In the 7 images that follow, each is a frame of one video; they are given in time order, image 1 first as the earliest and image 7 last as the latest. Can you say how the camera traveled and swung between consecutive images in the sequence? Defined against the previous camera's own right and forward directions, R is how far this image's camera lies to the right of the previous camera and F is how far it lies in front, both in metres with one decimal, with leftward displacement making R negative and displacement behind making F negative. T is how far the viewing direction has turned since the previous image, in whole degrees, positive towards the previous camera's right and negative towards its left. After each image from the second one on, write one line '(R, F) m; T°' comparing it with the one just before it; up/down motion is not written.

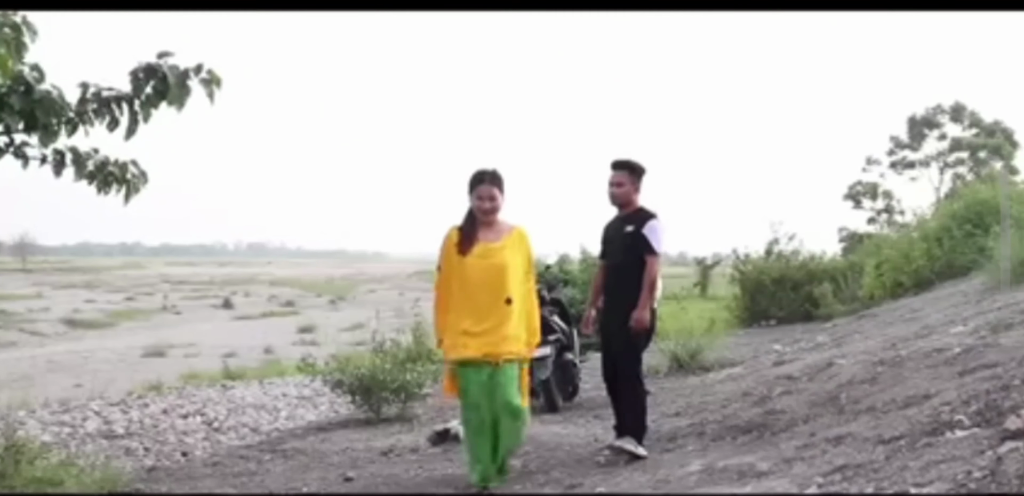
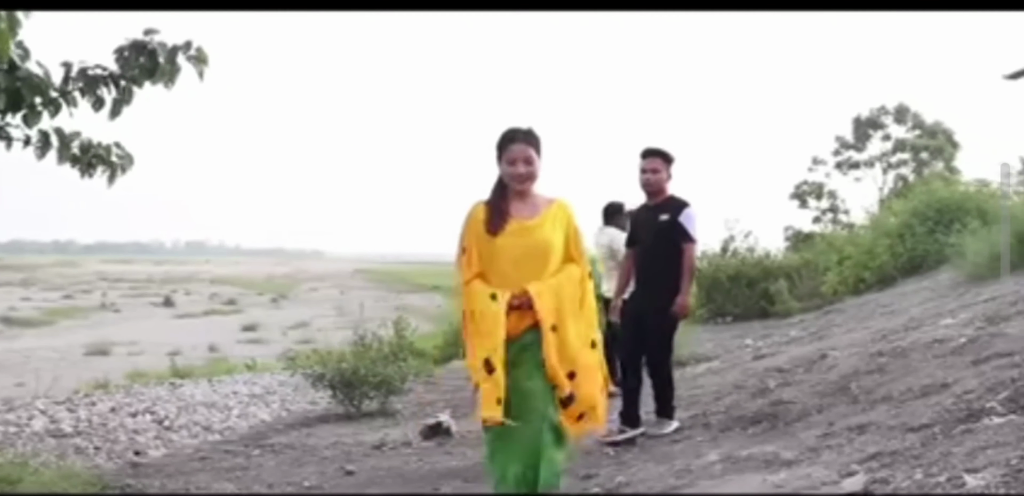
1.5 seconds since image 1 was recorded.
(-0.3, +0.1) m; +2°
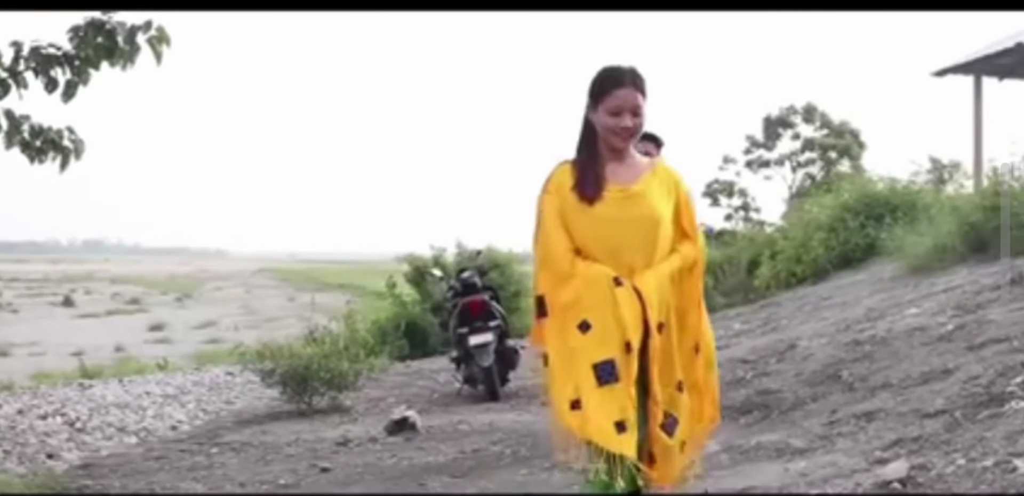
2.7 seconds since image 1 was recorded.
(-0.3, +0.2) m; +4°
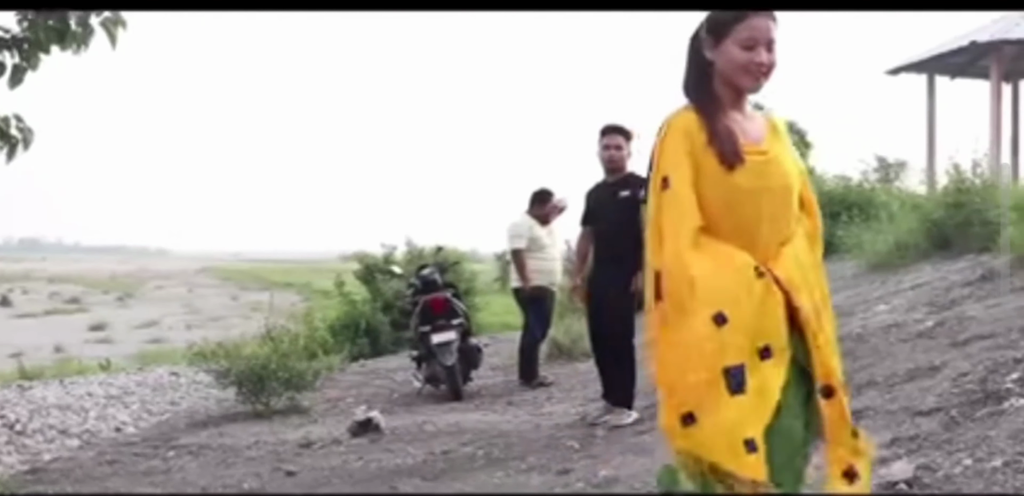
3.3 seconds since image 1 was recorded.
(-0.1, +0.2) m; +2°
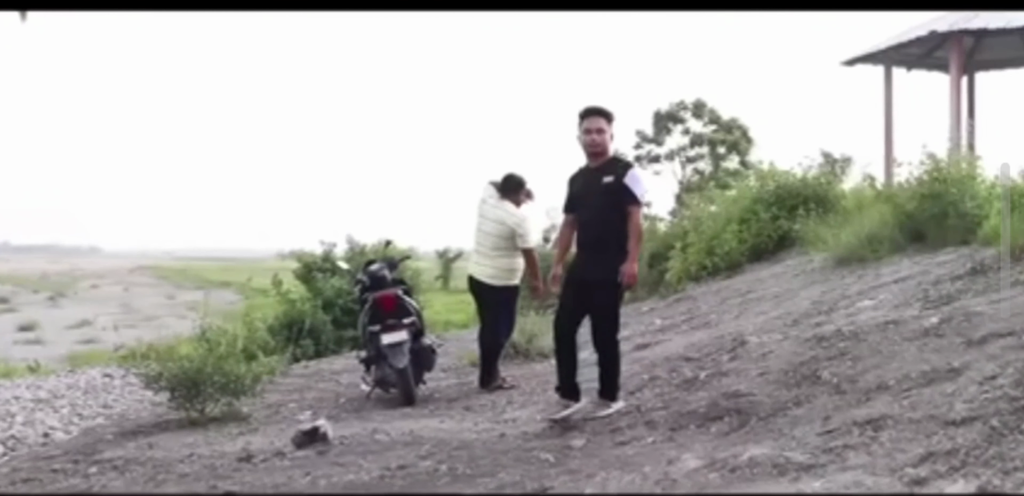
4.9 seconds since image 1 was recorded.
(-0.1, +0.7) m; +2°
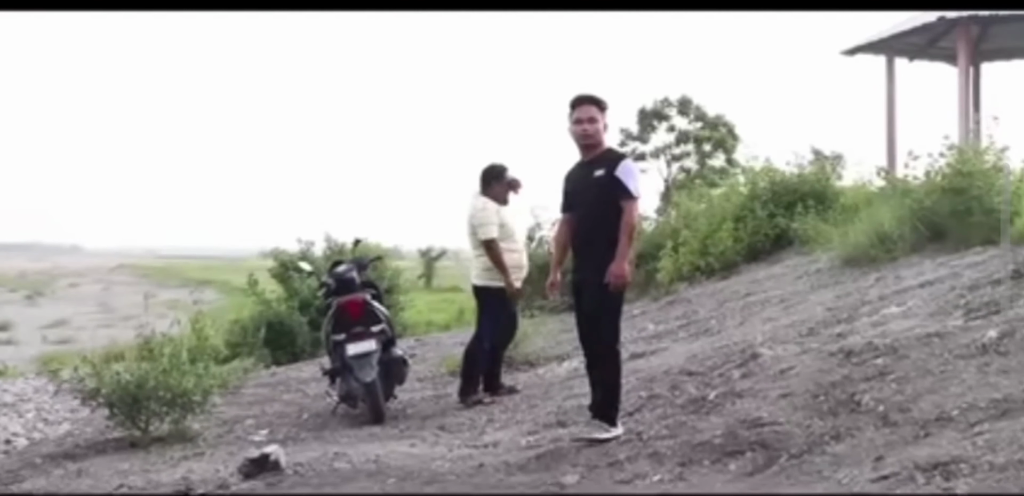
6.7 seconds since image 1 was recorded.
(0.0, +0.9) m; +1°
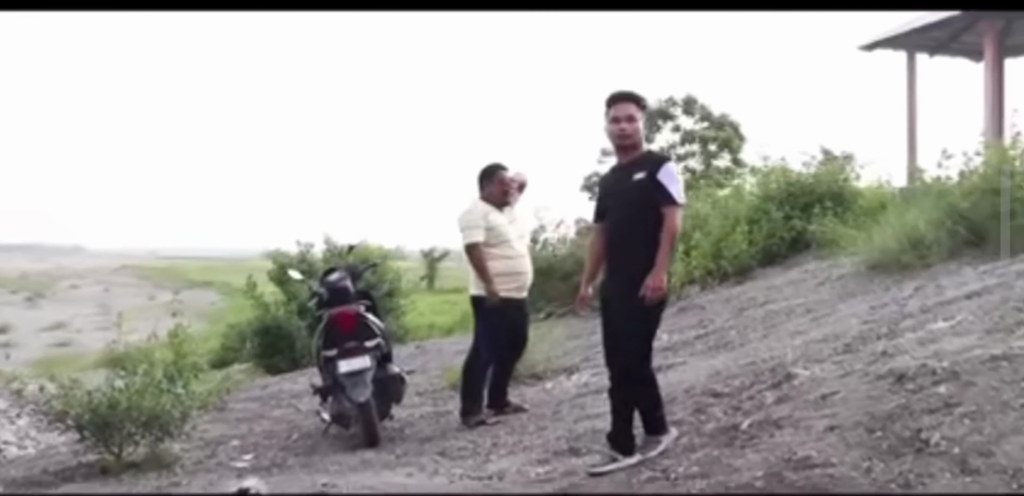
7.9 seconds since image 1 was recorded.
(0.0, +0.7) m; 0°
